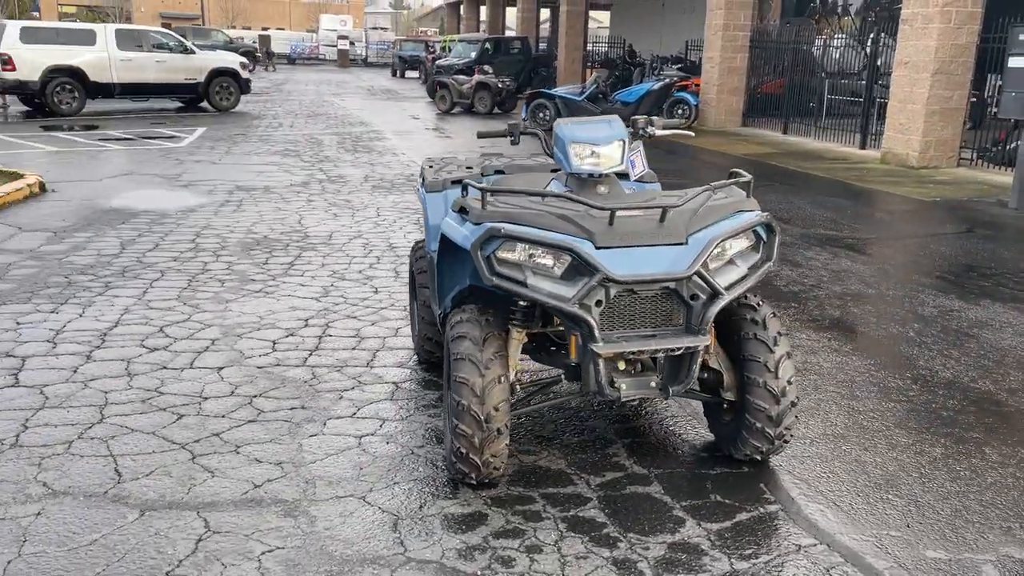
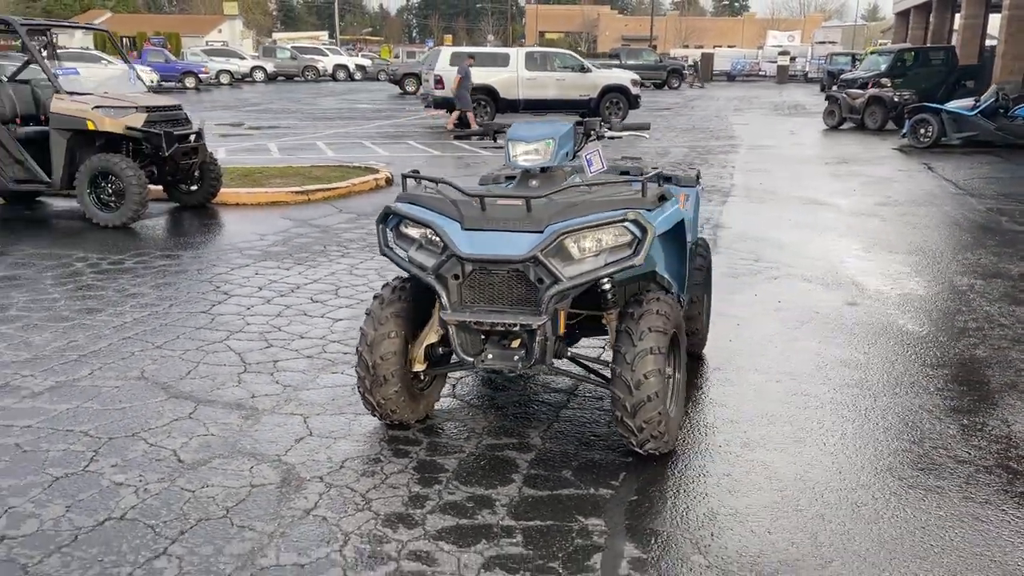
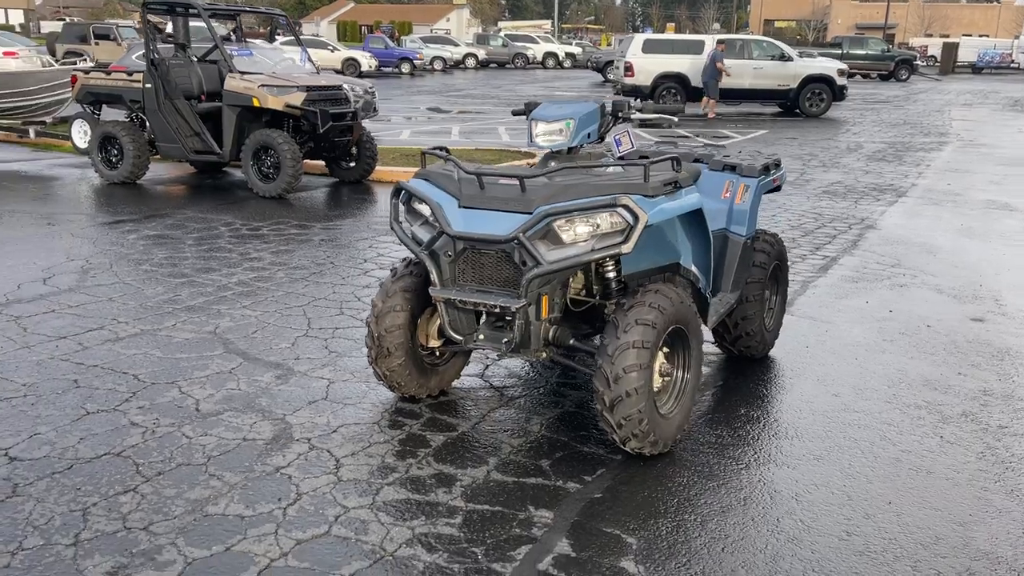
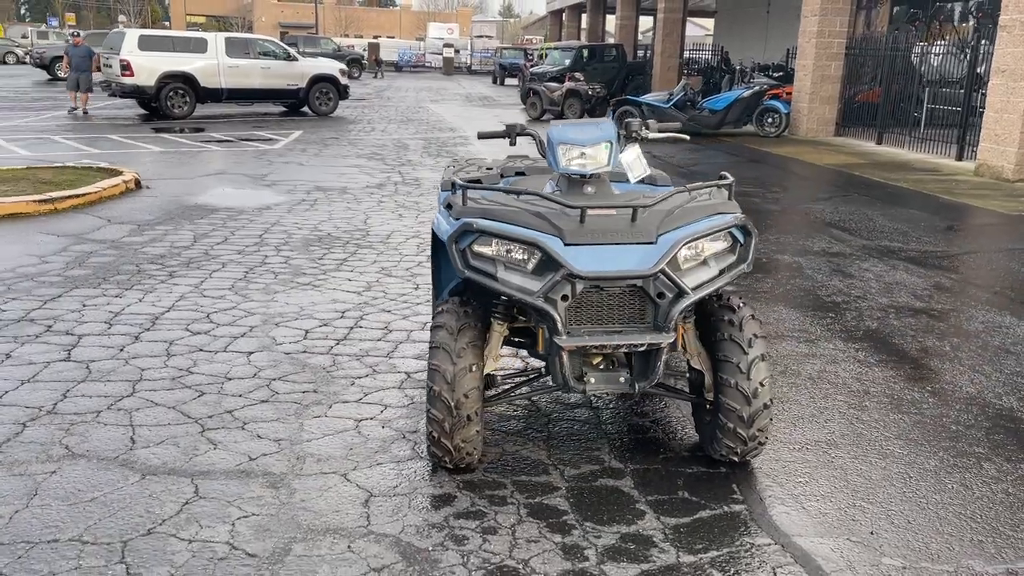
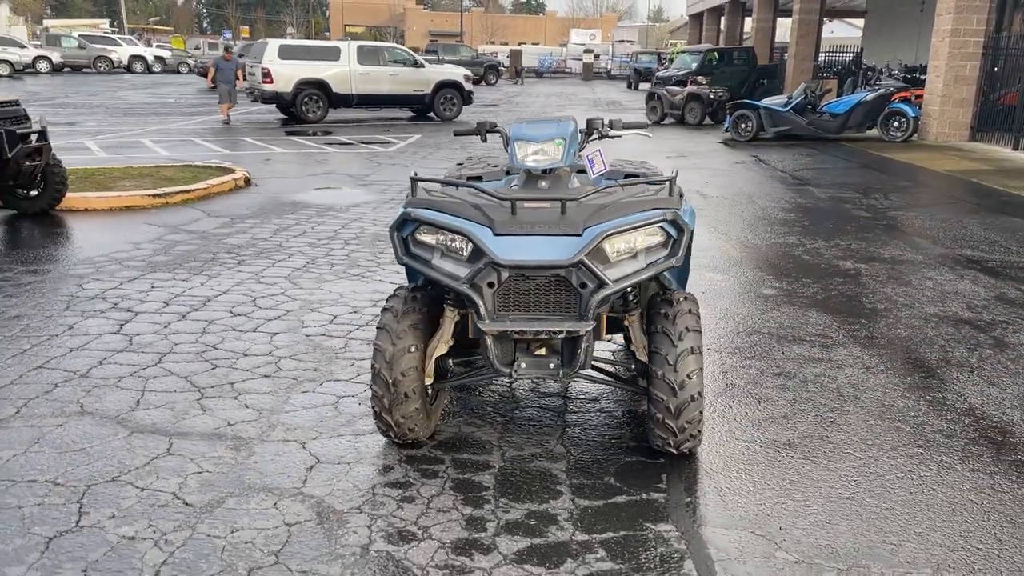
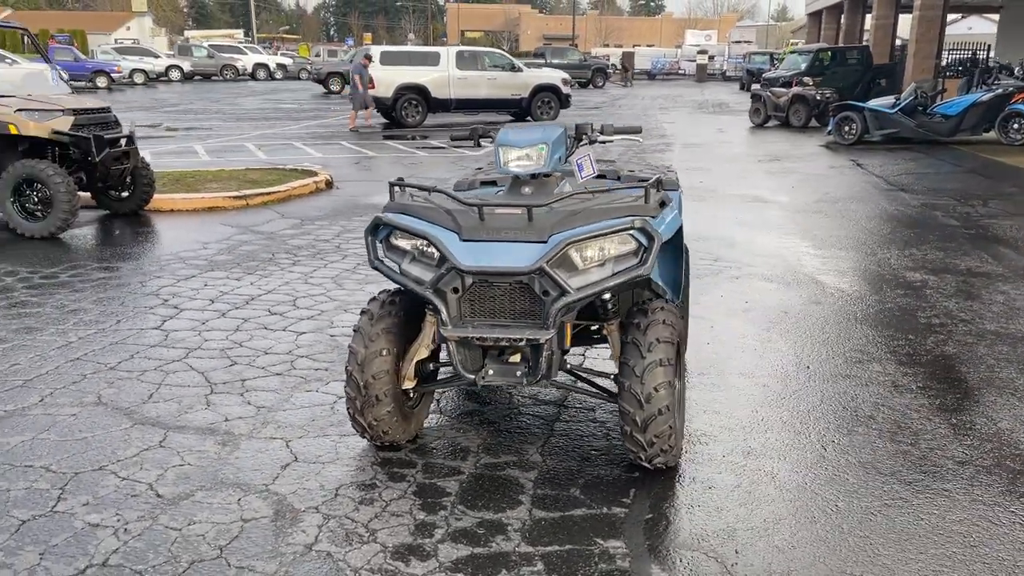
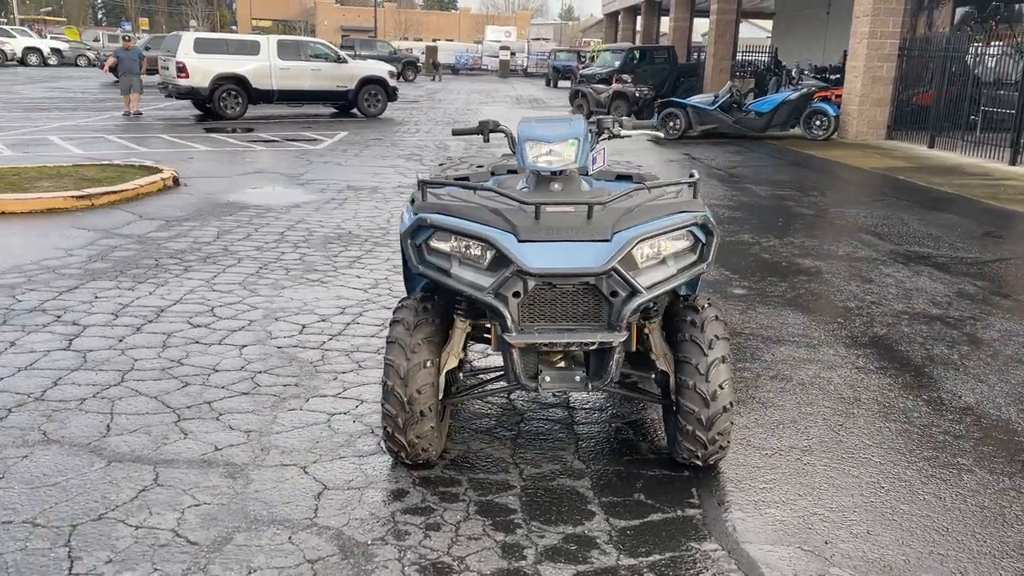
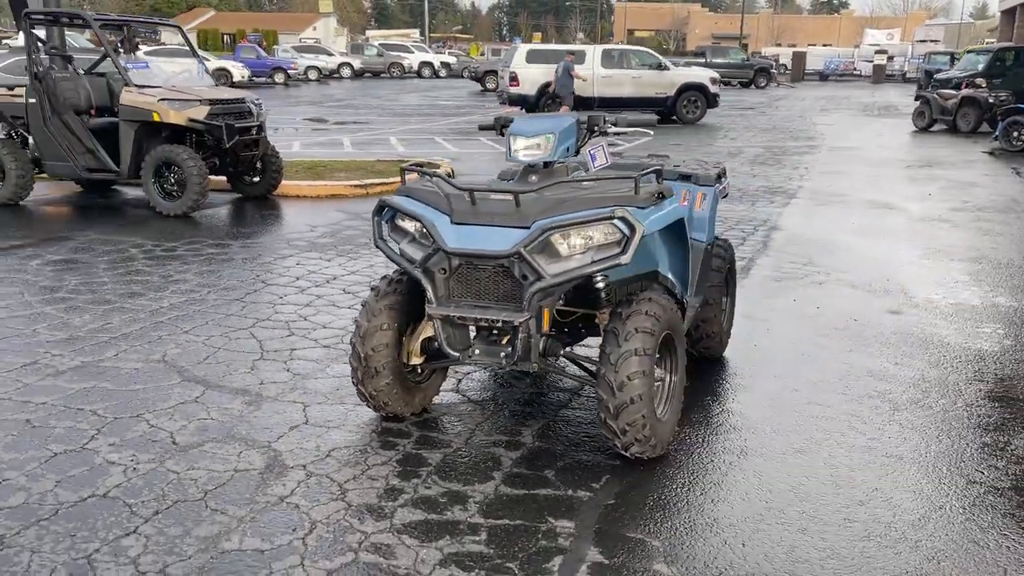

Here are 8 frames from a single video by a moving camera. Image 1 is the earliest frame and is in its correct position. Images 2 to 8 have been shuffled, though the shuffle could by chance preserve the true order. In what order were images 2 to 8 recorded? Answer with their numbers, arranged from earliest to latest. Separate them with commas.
4, 7, 5, 6, 2, 8, 3
